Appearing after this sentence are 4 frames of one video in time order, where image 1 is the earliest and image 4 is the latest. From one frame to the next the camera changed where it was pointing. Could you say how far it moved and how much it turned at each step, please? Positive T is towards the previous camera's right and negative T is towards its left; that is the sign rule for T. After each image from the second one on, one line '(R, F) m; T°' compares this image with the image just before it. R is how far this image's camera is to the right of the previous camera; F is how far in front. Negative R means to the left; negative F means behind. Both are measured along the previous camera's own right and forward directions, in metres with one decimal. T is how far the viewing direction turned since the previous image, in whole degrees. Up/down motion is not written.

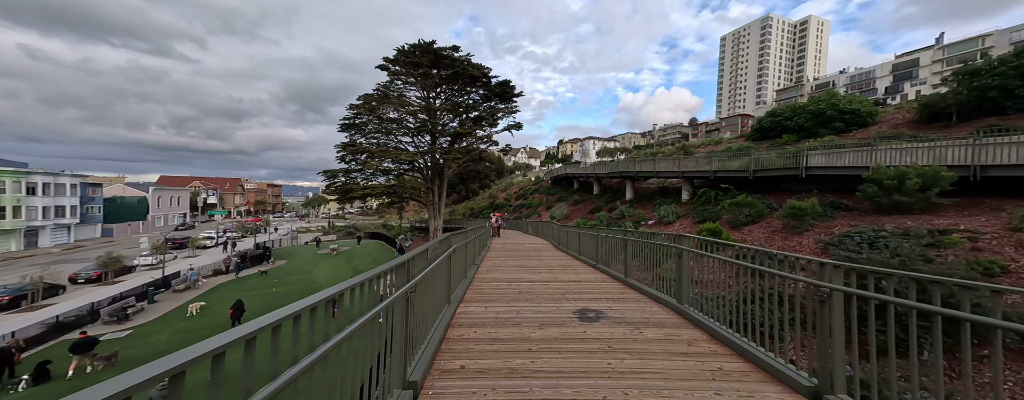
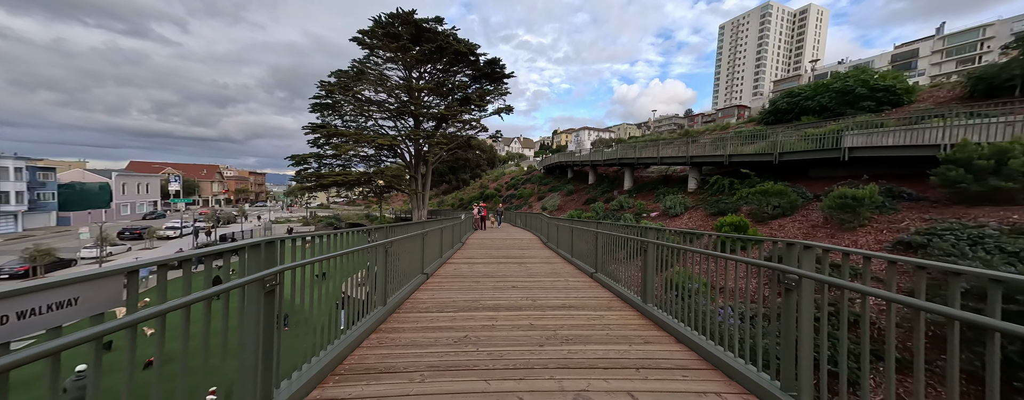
(+0.6, +2.7) m; +1°
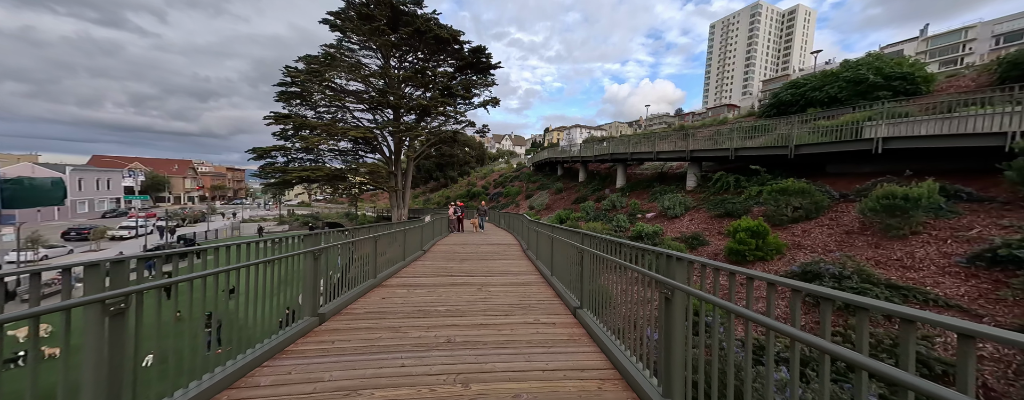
(+0.6, +2.1) m; +2°
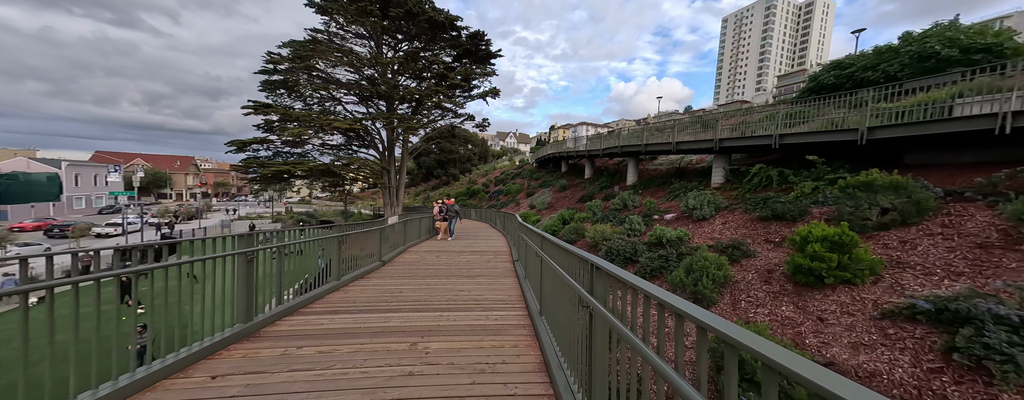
(+0.5, +2.5) m; -1°
